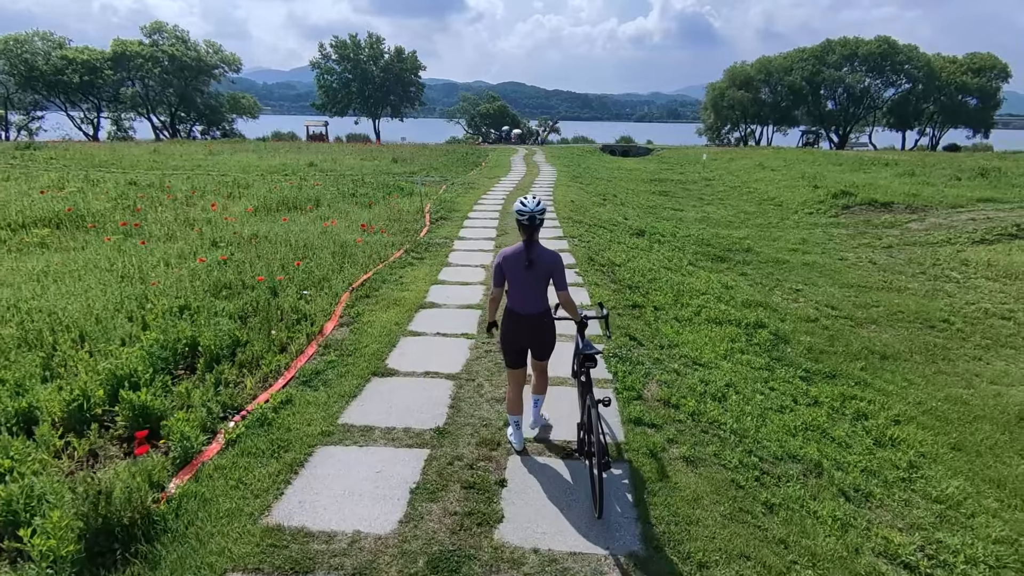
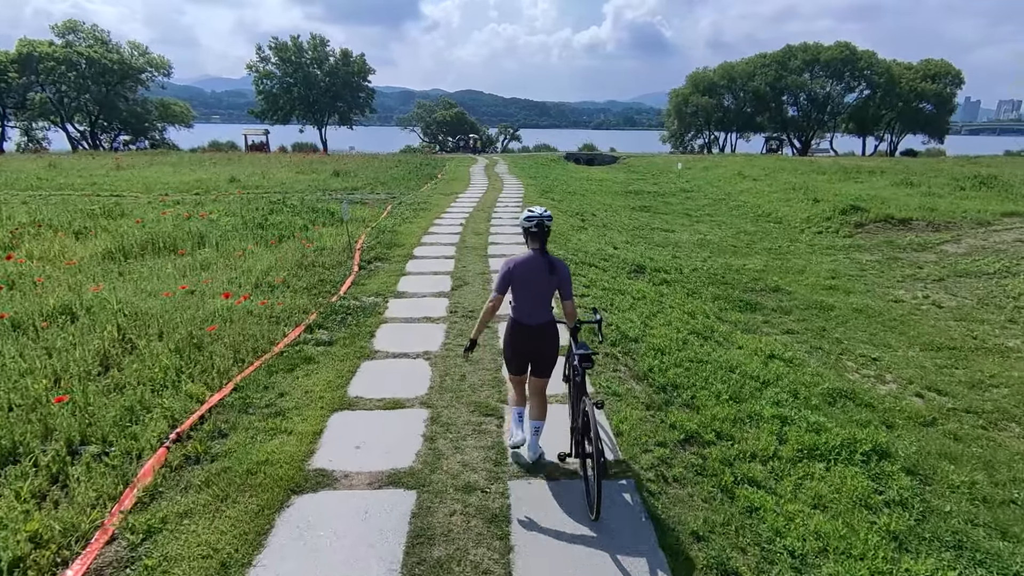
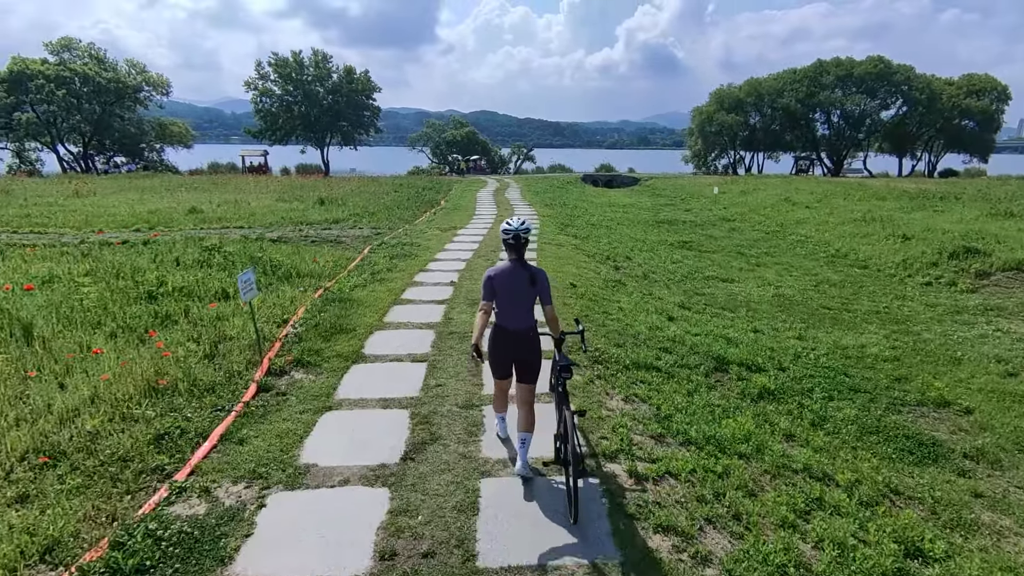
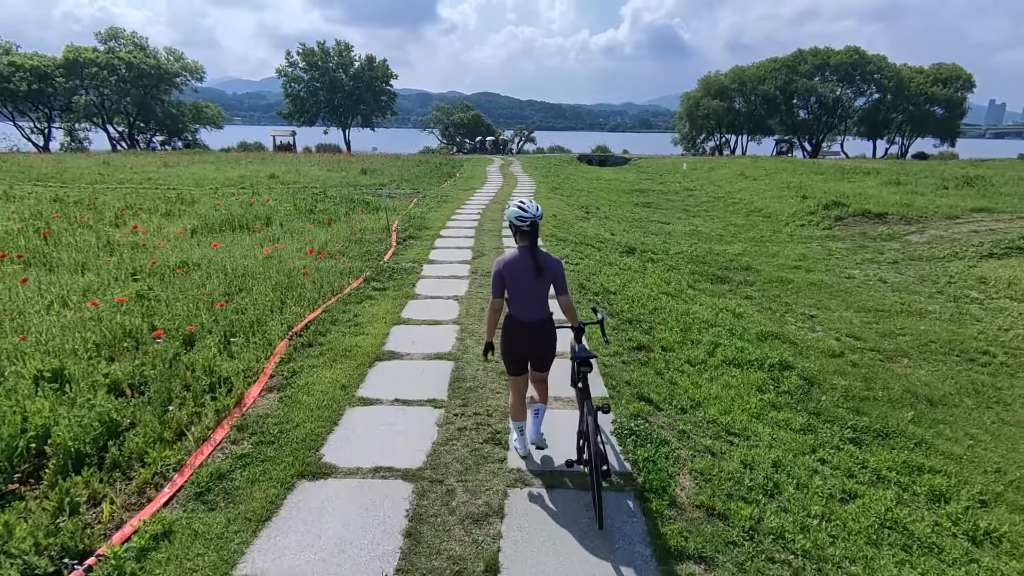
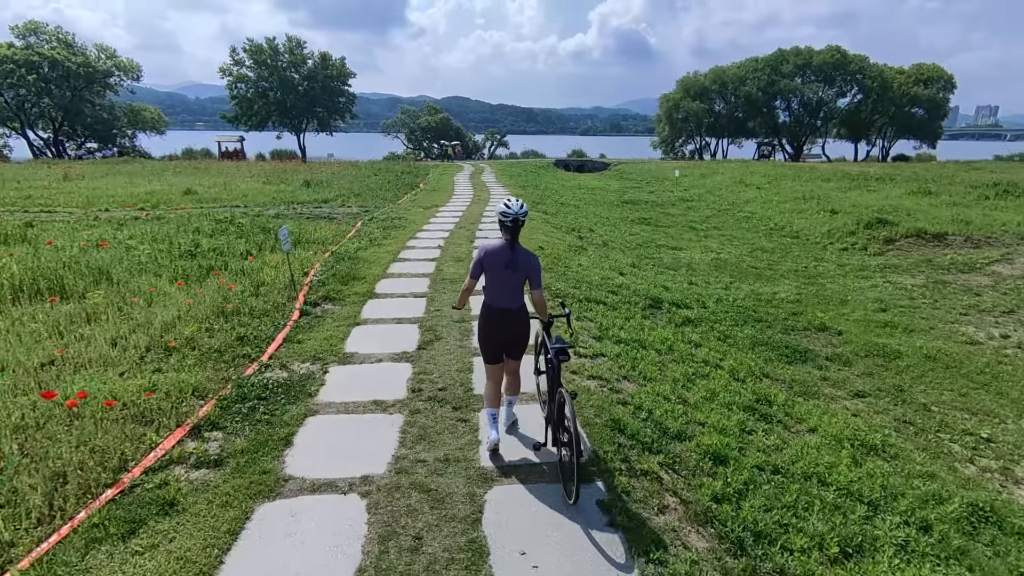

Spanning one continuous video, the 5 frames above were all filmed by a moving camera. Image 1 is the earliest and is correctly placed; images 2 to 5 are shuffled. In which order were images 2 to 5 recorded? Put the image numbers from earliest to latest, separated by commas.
4, 2, 5, 3
